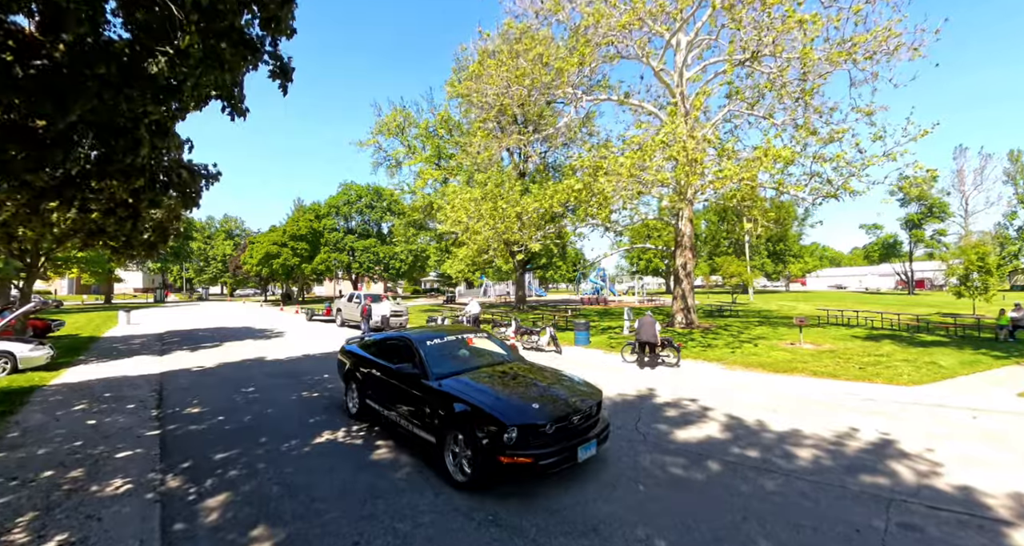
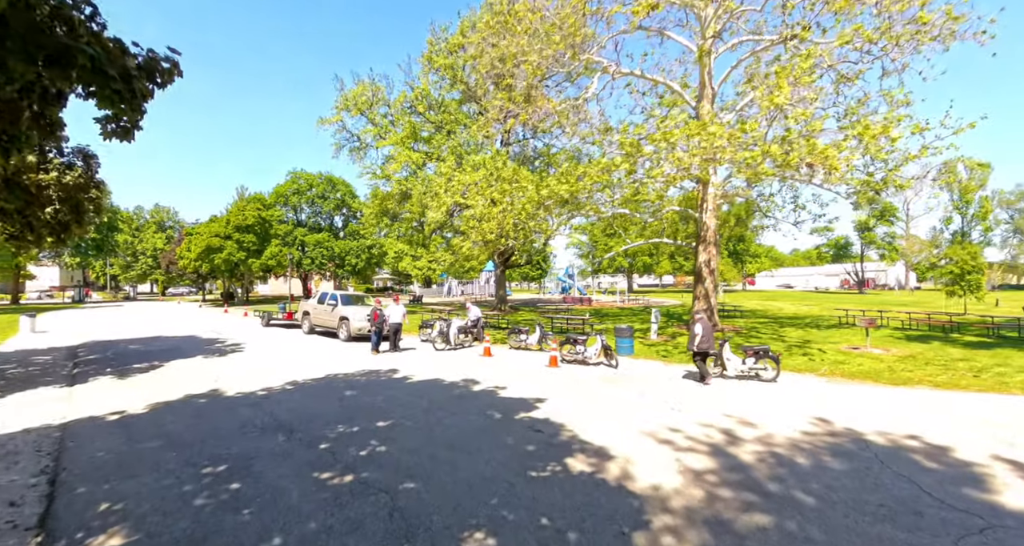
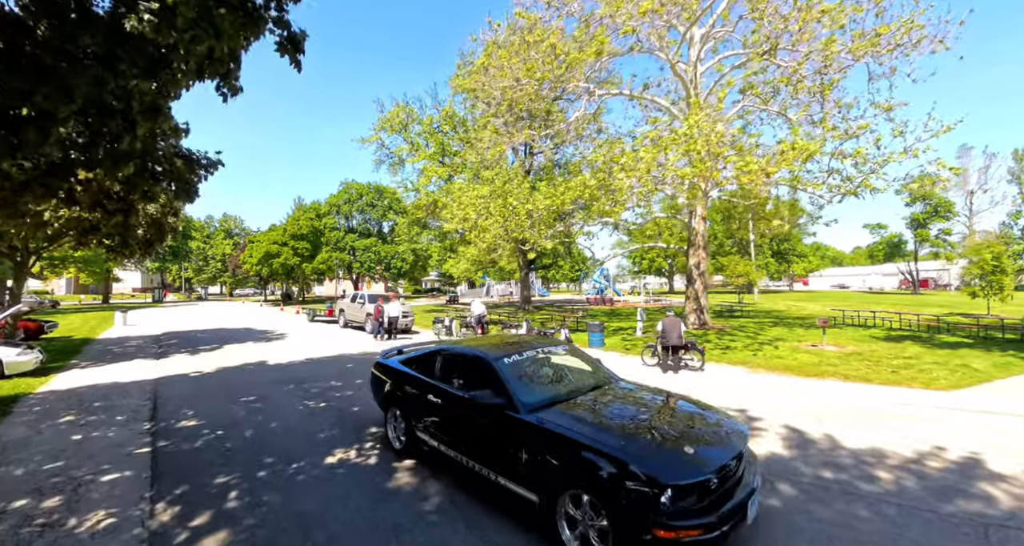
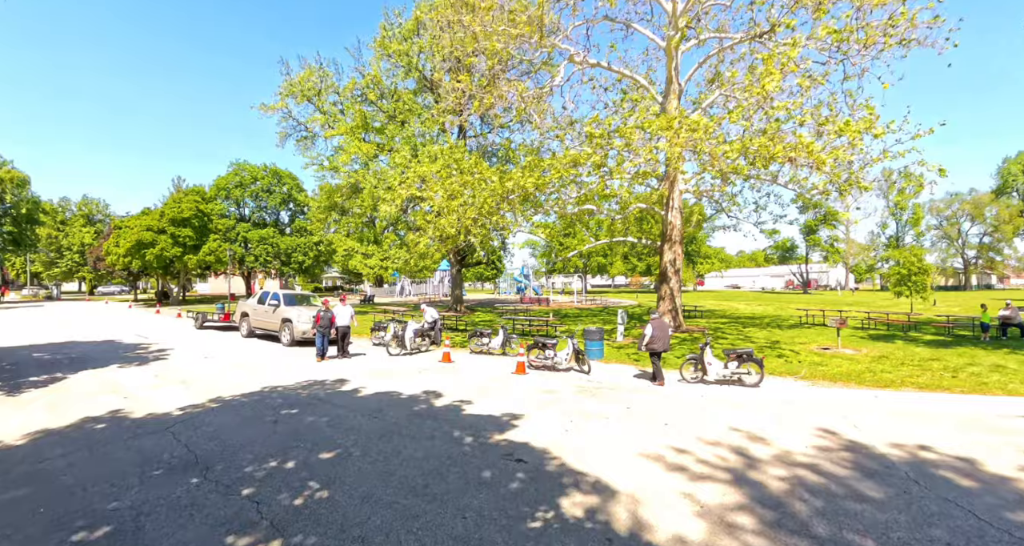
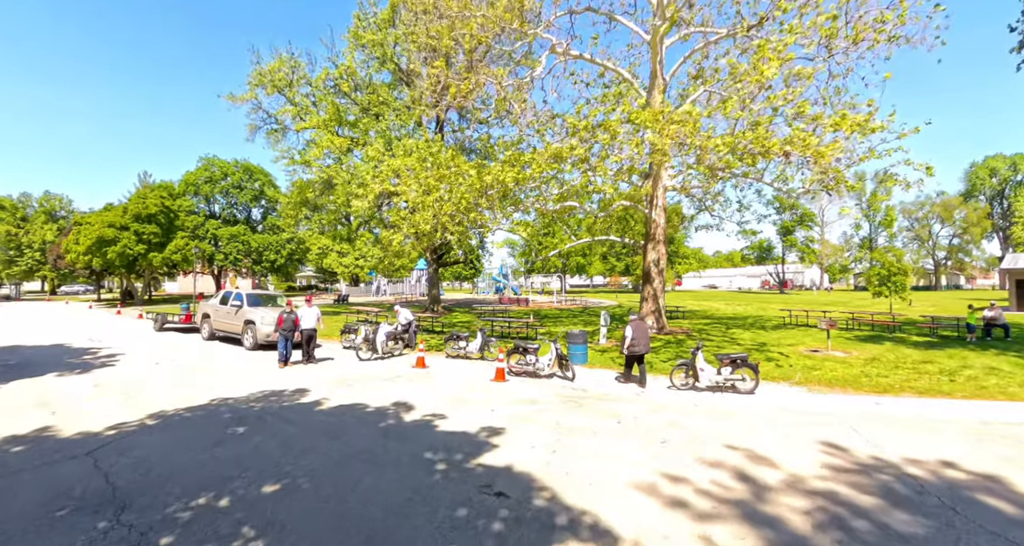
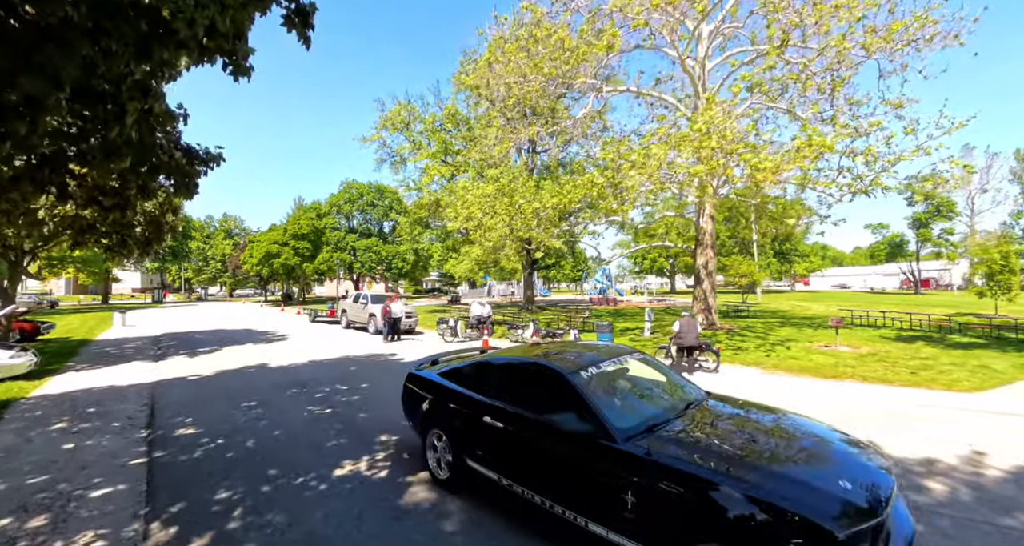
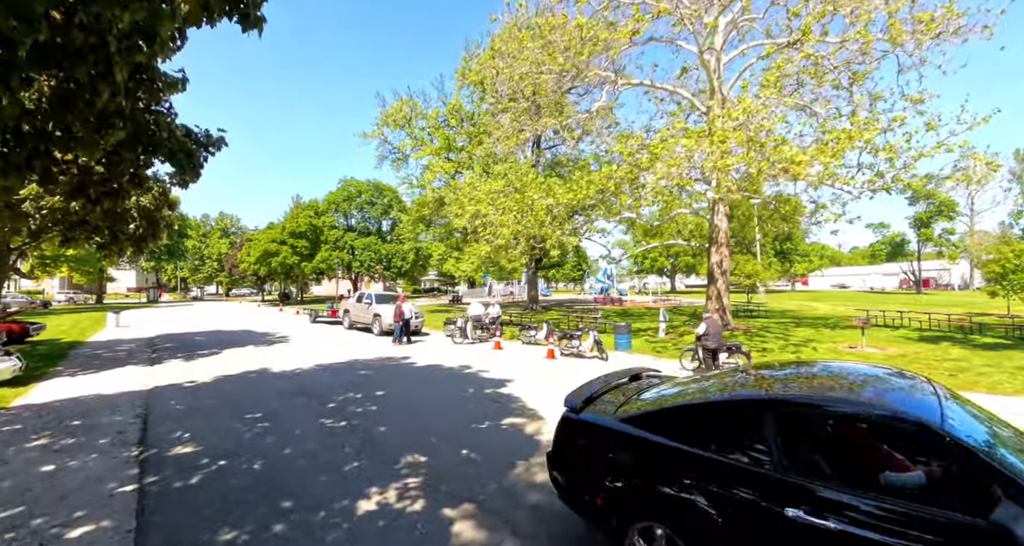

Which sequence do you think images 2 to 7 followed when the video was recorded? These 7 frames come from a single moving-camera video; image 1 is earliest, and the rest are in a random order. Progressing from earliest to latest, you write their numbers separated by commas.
3, 6, 7, 2, 4, 5
